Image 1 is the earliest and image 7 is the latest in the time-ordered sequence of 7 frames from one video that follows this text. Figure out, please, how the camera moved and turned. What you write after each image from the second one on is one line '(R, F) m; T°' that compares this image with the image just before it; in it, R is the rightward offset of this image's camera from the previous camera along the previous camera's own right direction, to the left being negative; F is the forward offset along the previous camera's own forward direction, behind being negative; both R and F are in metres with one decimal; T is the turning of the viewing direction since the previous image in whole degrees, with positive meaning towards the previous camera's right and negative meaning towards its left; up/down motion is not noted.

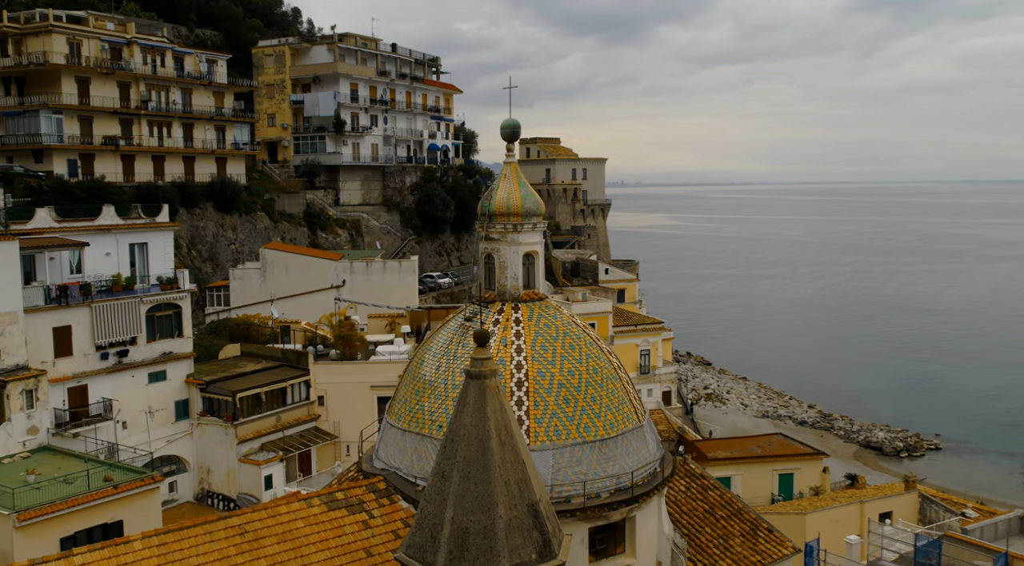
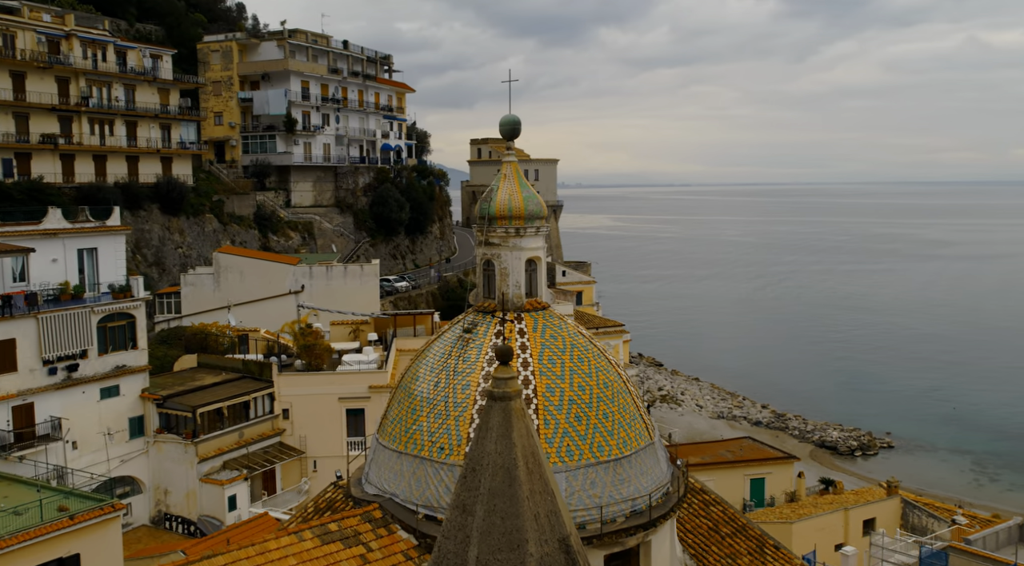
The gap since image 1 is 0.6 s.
(-0.8, +0.9) m; +4°
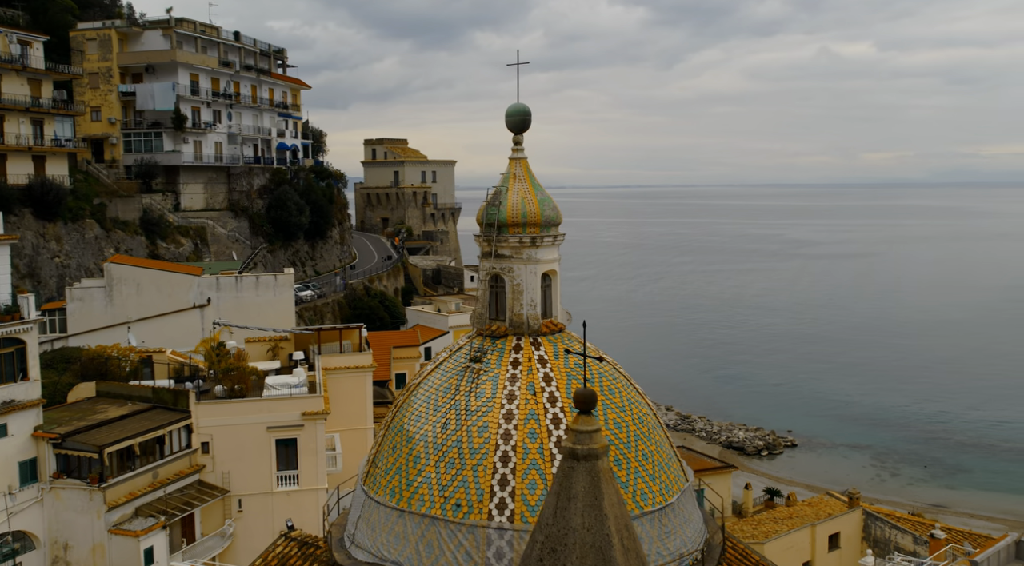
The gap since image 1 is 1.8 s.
(-1.5, +1.8) m; +8°
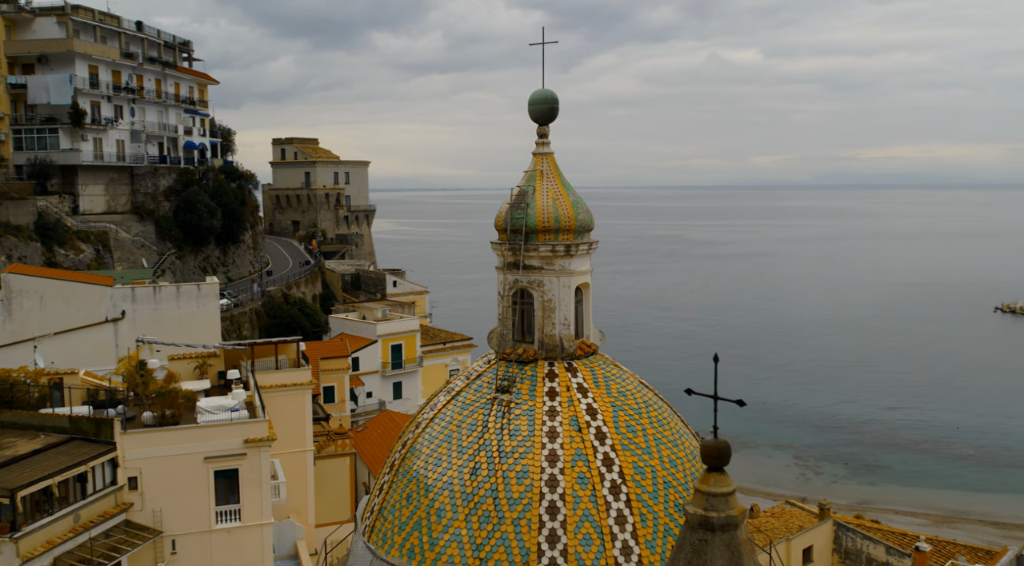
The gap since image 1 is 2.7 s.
(-1.2, +1.5) m; +6°
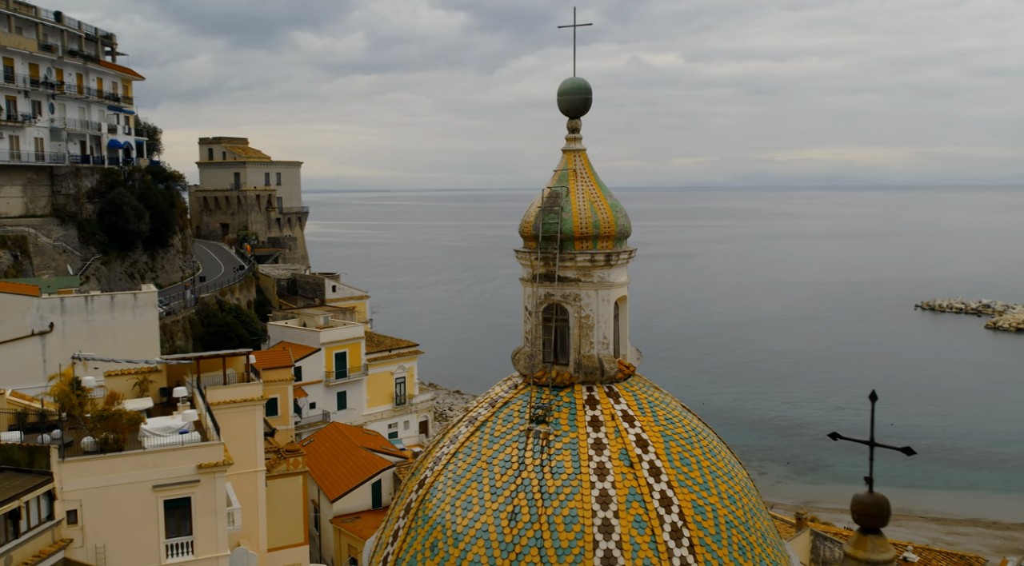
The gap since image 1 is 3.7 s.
(-0.9, +1.0) m; +5°
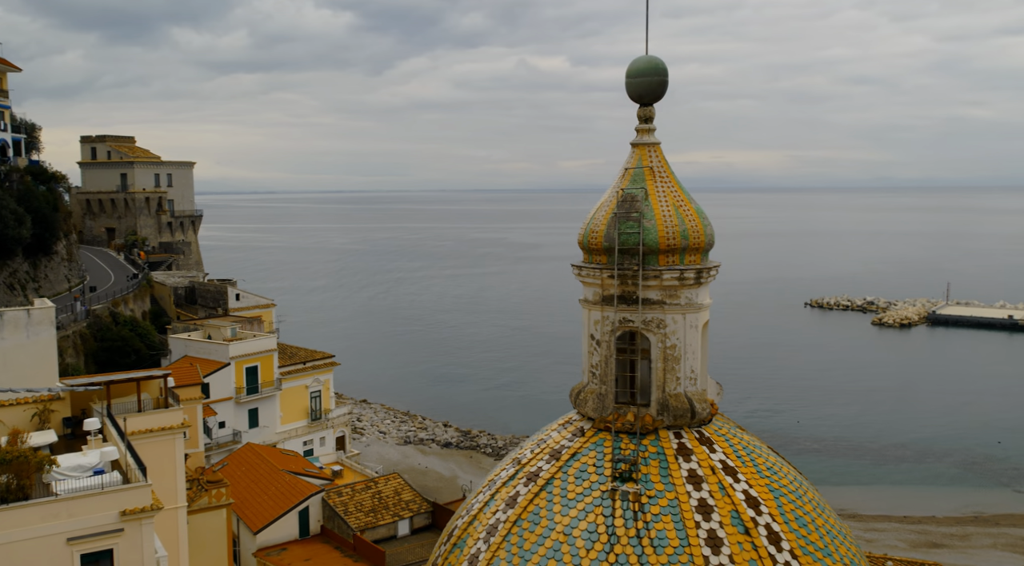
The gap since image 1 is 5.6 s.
(-1.2, +1.5) m; +7°
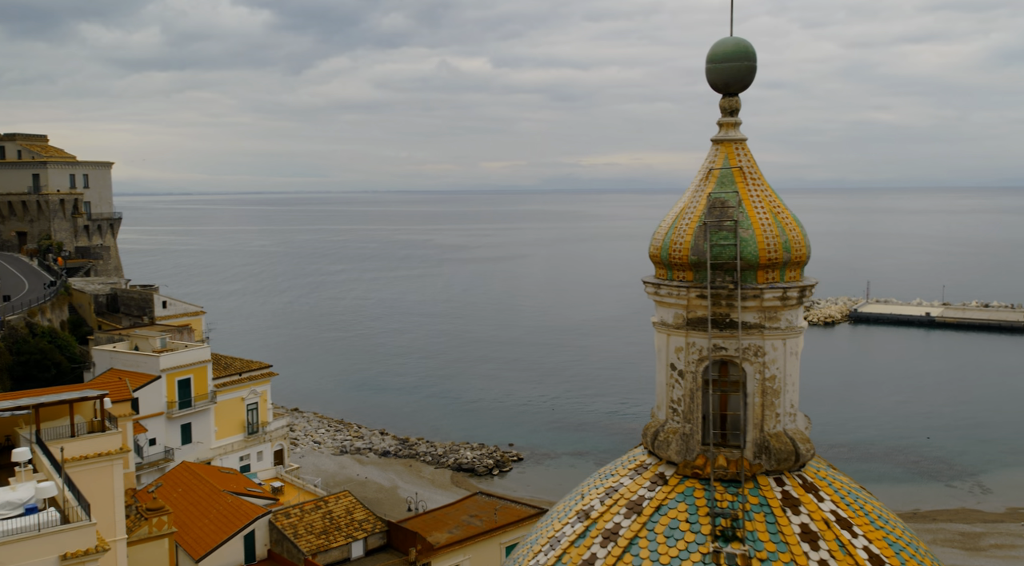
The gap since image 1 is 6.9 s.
(-0.8, +1.0) m; +5°
